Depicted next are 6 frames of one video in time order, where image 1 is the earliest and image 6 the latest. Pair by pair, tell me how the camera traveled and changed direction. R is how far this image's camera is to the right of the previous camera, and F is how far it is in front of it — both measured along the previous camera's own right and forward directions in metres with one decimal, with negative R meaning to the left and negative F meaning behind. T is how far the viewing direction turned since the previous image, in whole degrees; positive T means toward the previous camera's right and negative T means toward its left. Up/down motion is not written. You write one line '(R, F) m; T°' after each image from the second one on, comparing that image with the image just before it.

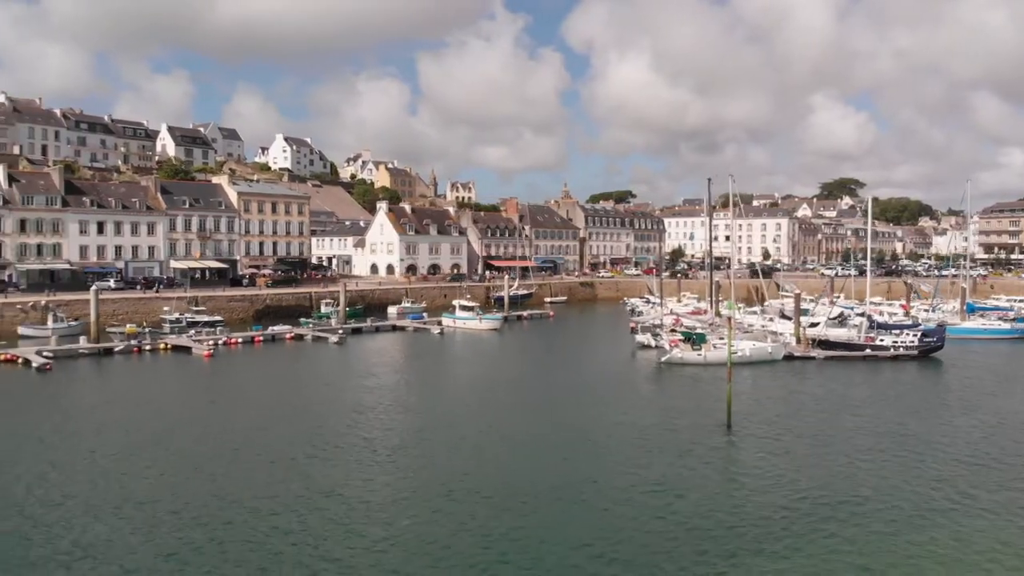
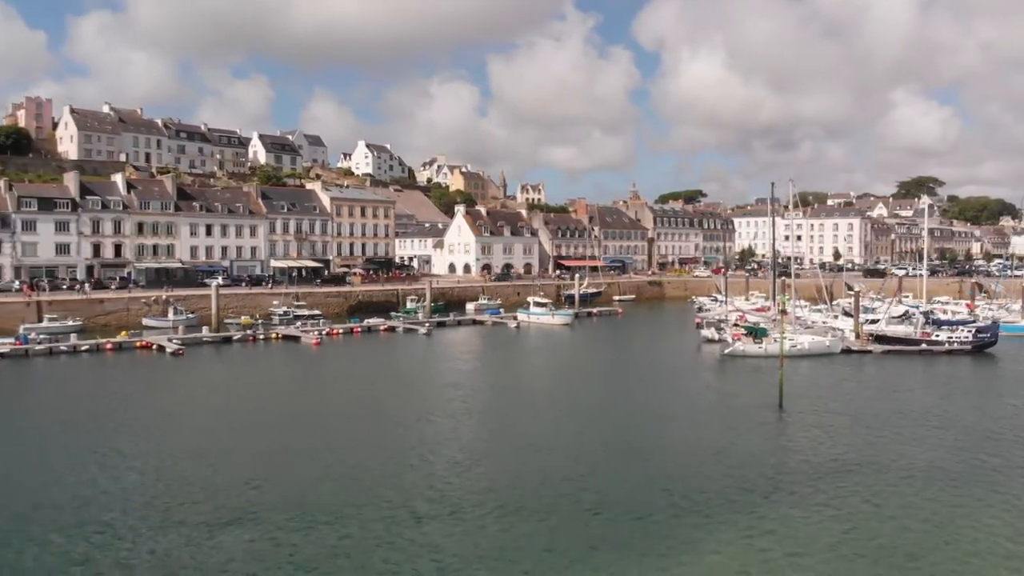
(-0.1, -2.6) m; -5°
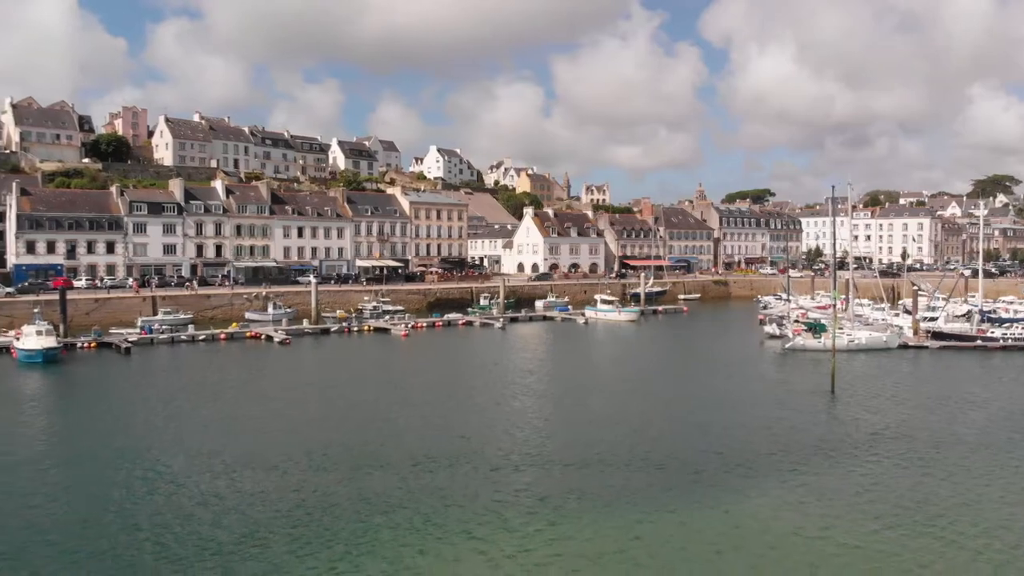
(-0.3, -2.5) m; -4°
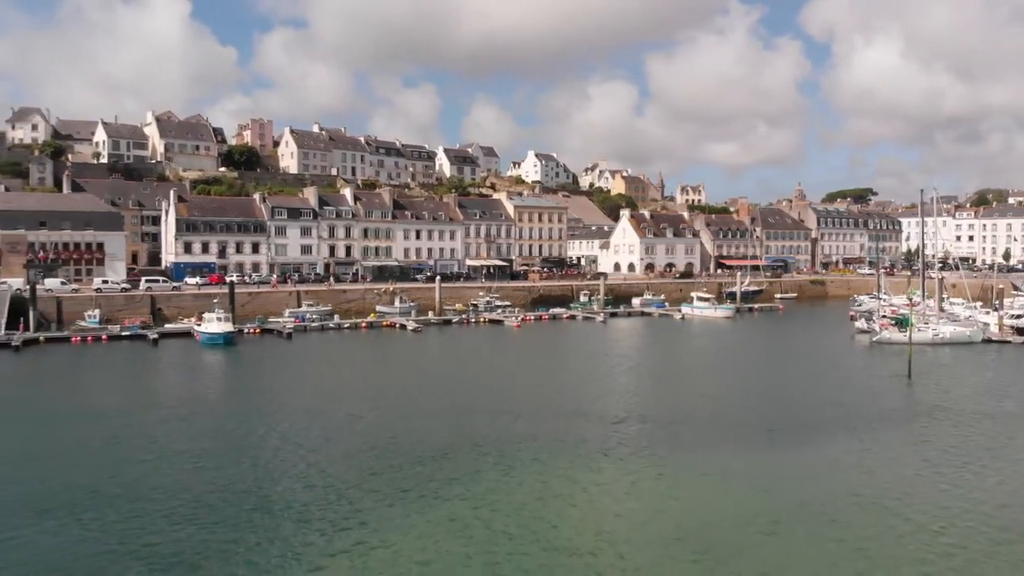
(-0.5, -4.0) m; -6°
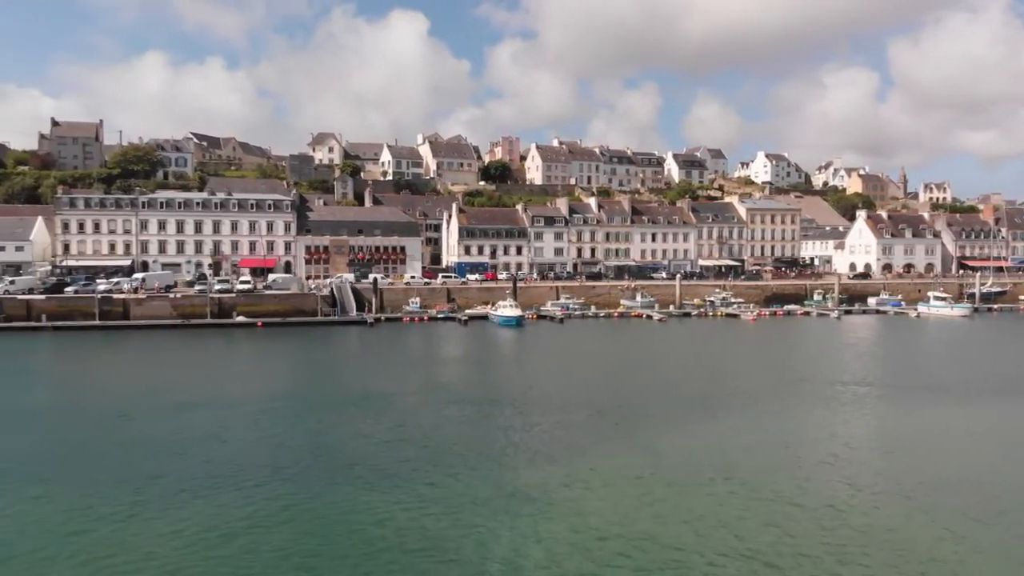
(-0.8, -8.9) m; -15°
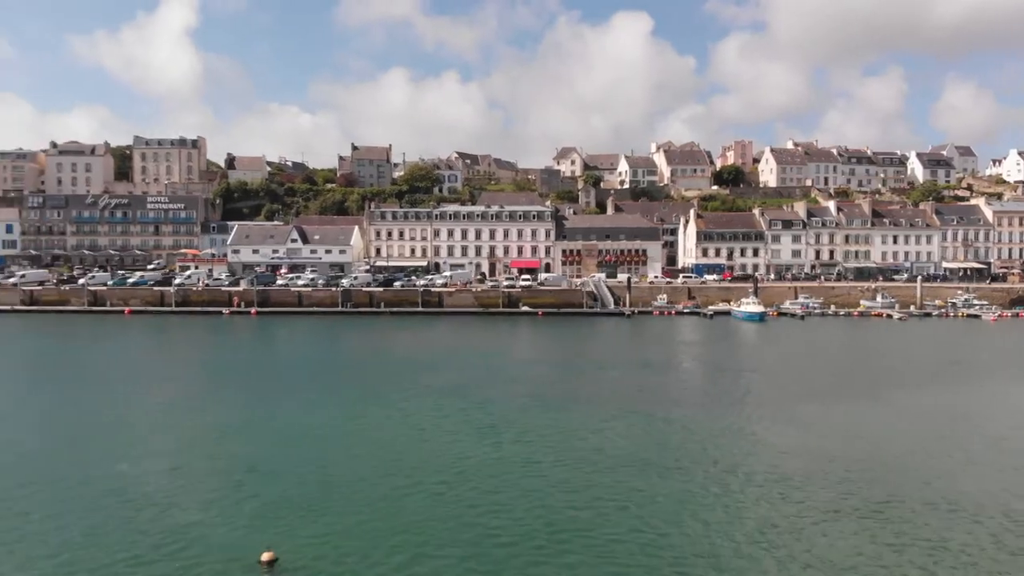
(-1.6, -13.7) m; -15°
